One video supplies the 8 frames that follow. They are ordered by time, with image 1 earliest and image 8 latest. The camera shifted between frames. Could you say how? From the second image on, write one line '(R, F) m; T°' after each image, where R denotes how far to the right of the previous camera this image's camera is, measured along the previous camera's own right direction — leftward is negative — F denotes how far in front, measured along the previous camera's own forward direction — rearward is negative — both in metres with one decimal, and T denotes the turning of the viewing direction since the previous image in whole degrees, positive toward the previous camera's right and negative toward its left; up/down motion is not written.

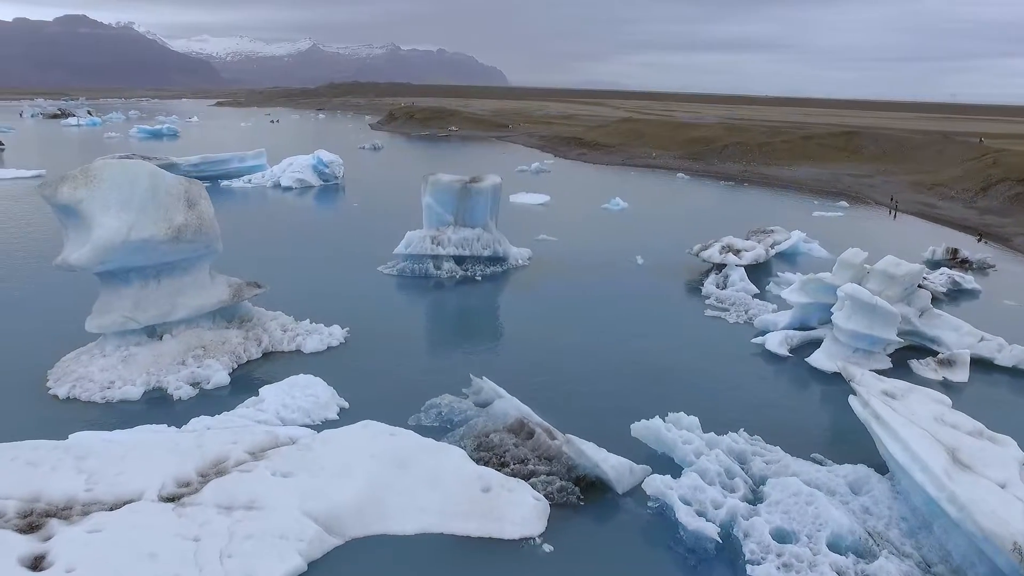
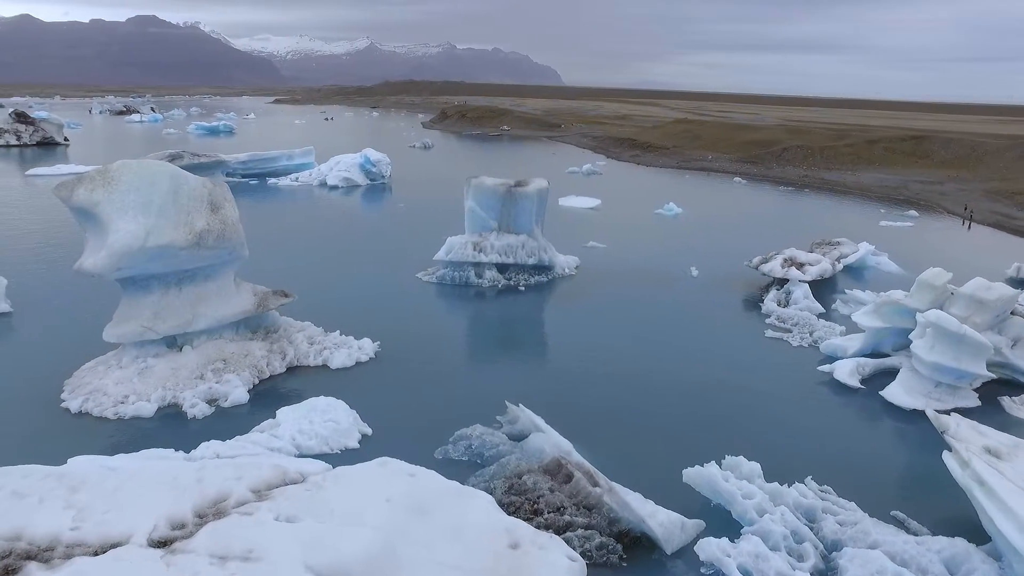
(+0.1, +0.6) m; -3°
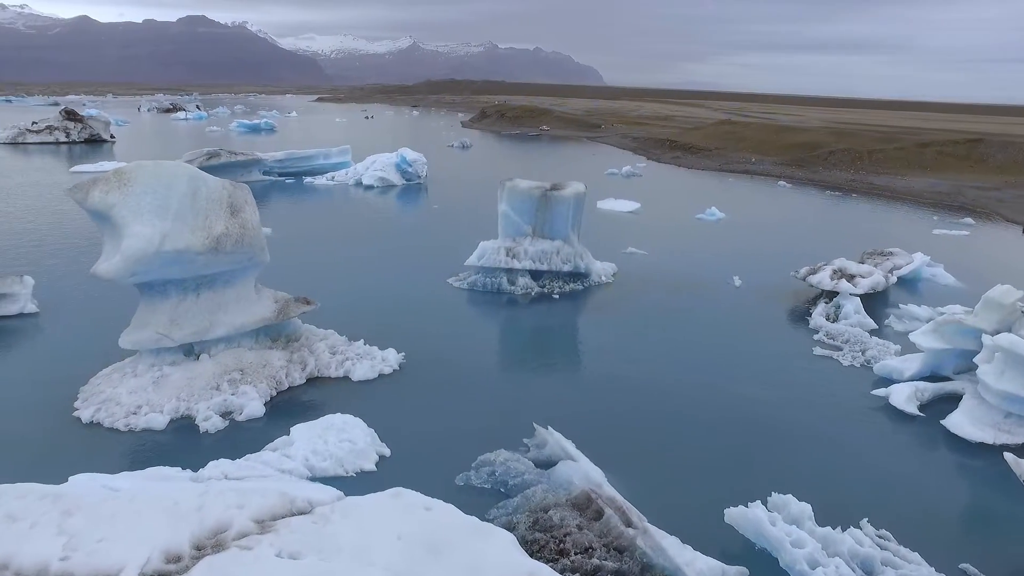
(+0.1, +0.4) m; -3°
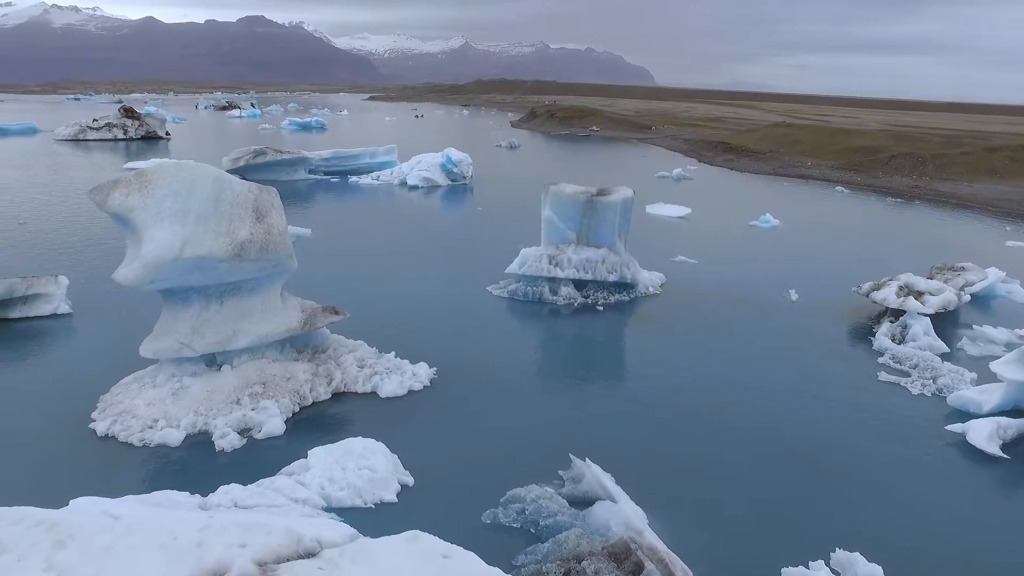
(+0.1, +0.5) m; -3°
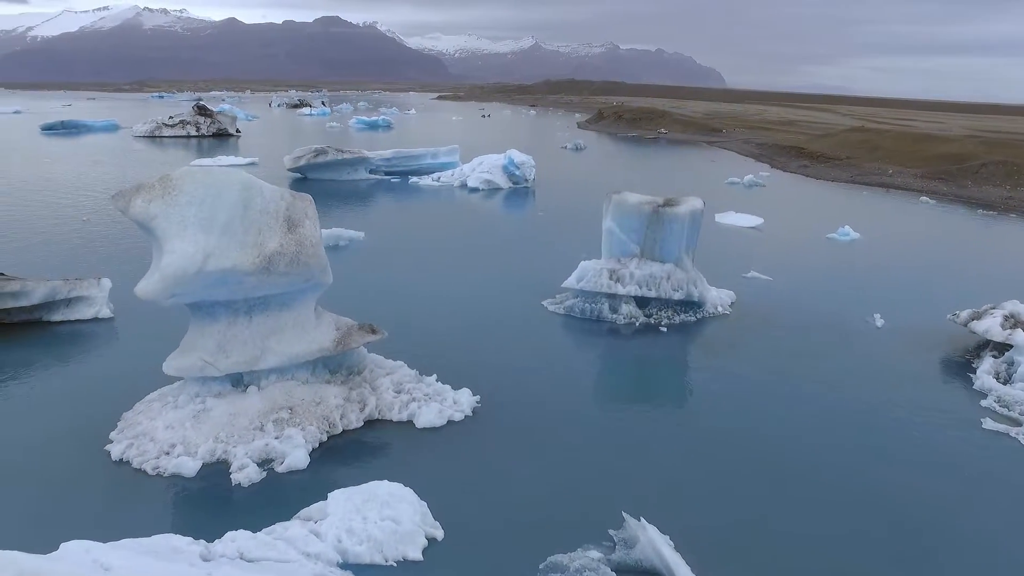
(+0.1, +0.7) m; -4°
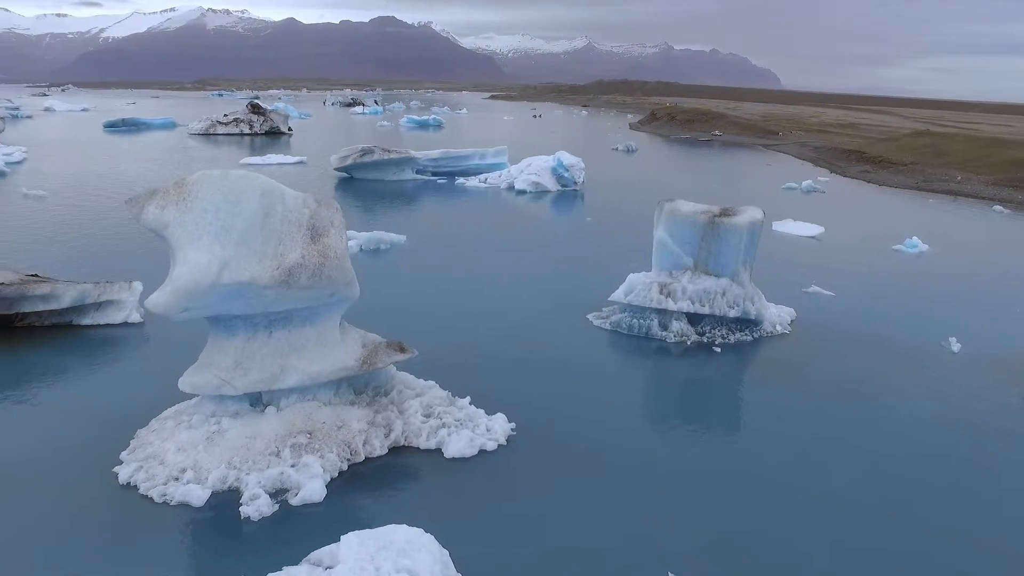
(+0.1, +0.5) m; -3°
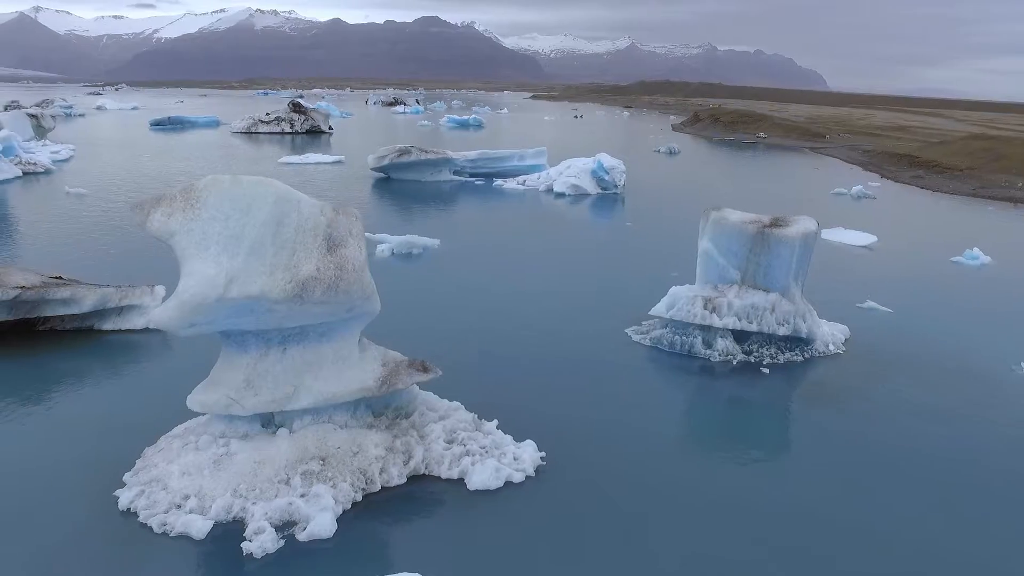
(0.0, +0.5) m; -3°
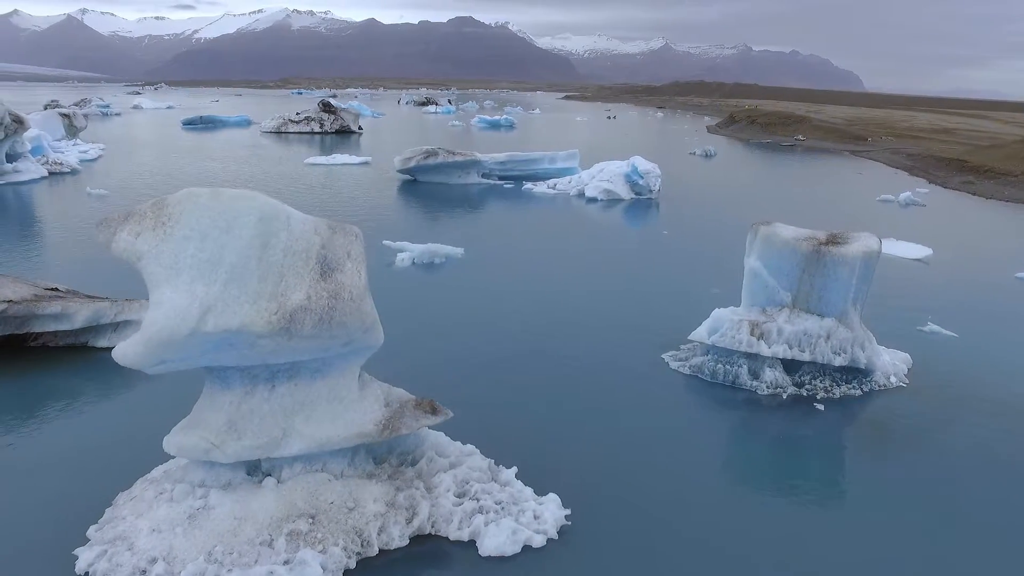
(0.0, +0.7) m; -2°
